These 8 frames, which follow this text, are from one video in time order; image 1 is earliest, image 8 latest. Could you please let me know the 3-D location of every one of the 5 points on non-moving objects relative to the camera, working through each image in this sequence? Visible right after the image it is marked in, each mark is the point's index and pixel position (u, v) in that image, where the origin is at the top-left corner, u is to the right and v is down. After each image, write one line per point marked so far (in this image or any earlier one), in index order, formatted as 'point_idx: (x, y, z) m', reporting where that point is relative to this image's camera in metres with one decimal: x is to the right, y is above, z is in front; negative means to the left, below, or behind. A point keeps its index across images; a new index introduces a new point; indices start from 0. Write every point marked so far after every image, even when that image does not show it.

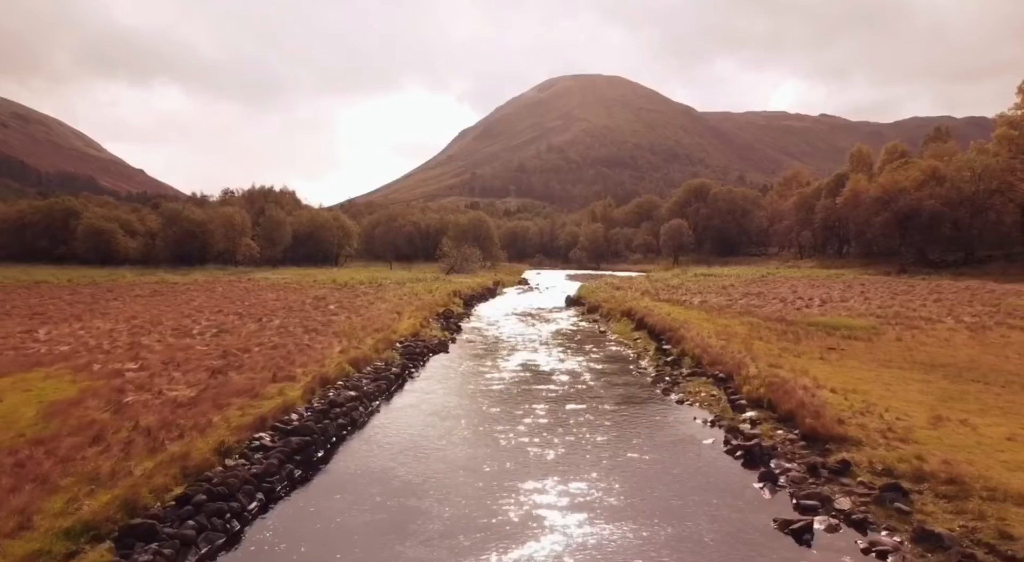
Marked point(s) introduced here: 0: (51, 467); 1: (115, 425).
0: (-9.4, -3.8, +13.5) m
1: (-10.3, -3.7, +17.1) m
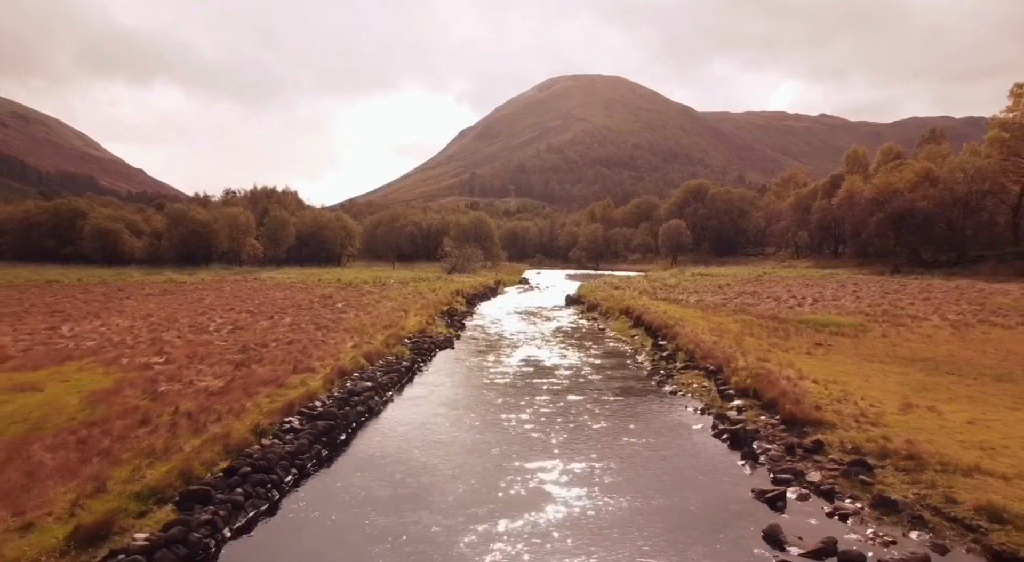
0: (-9.3, -3.8, +15.1) m
1: (-10.1, -3.7, +18.7) m
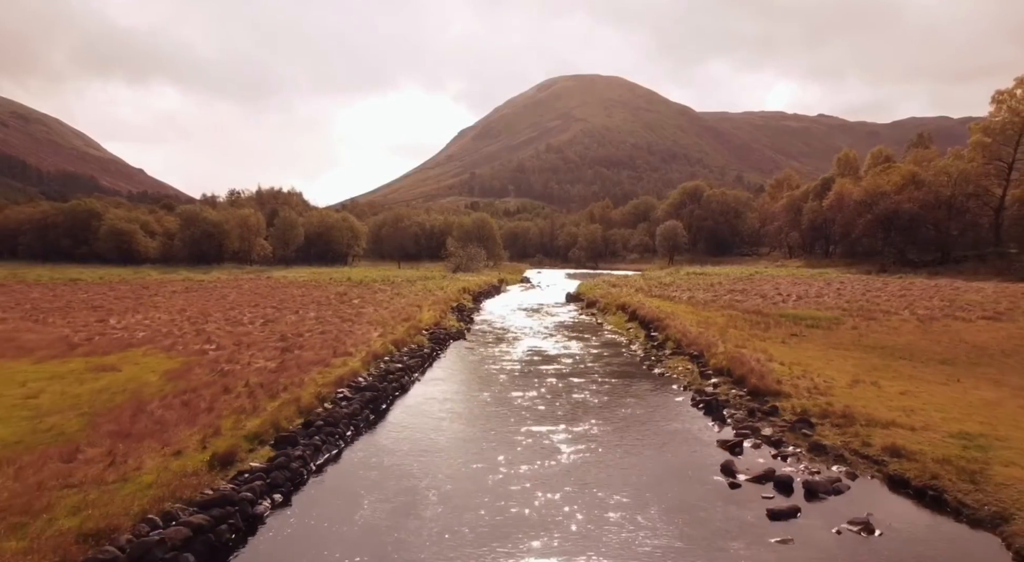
0: (-8.8, -3.6, +18.9) m
1: (-9.7, -3.5, +22.5) m
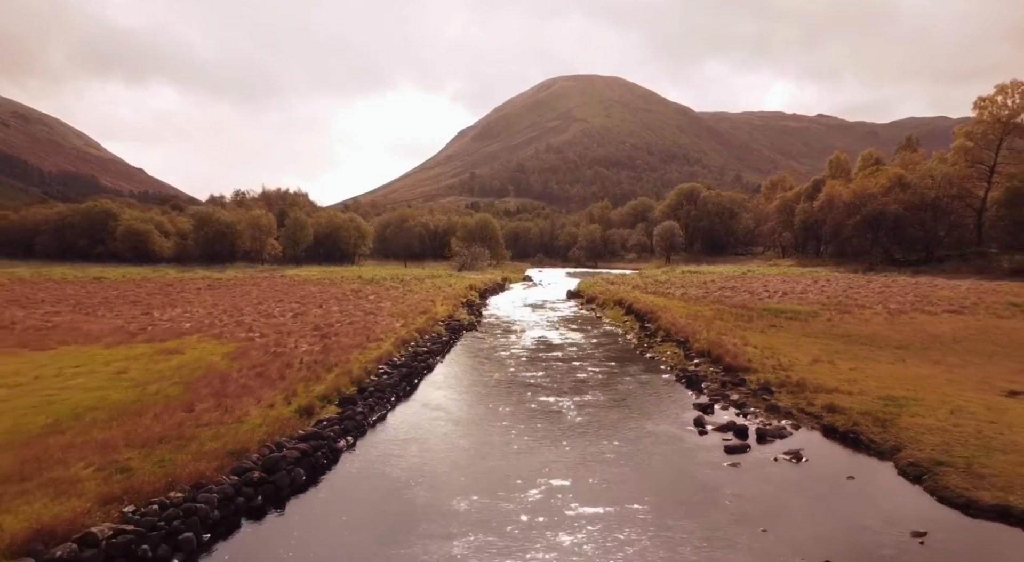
0: (-8.3, -3.4, +23.1) m
1: (-9.2, -3.3, +26.7) m
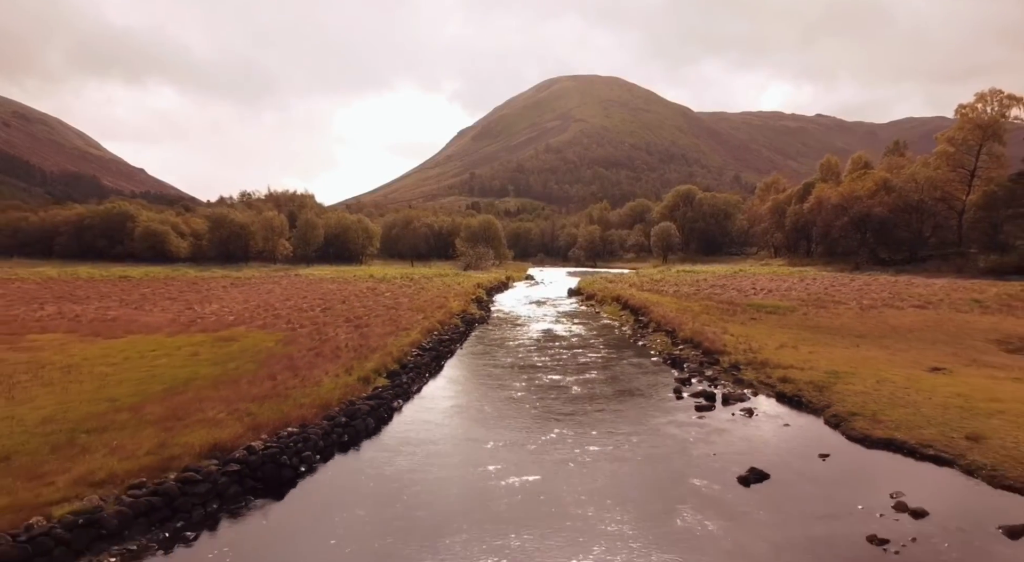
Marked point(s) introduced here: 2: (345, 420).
0: (-7.8, -3.2, +27.9) m
1: (-8.6, -3.1, +31.6) m
2: (-5.0, -4.2, +19.2) m
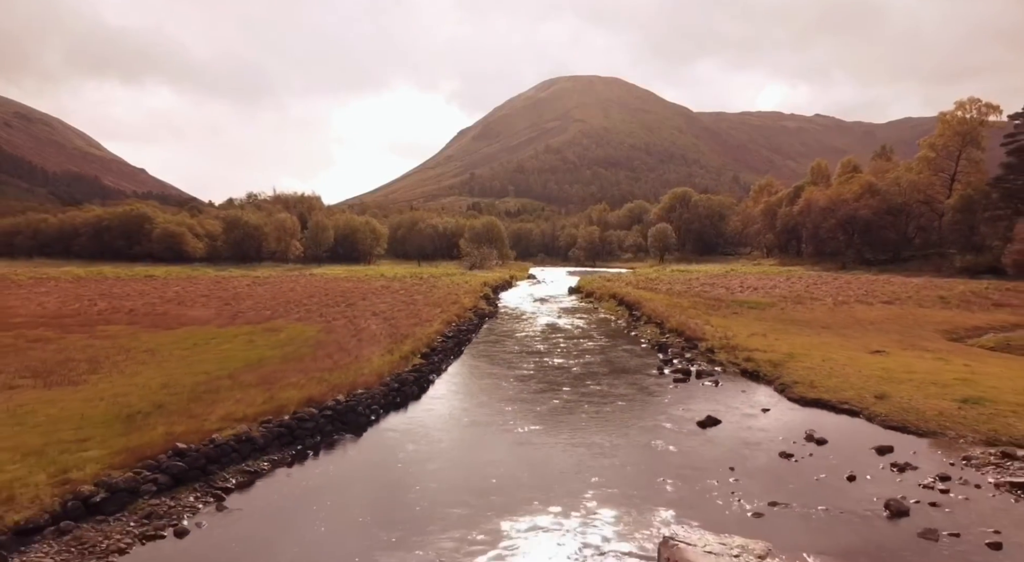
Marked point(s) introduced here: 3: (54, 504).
0: (-7.2, -3.1, +33.3) m
1: (-8.1, -3.0, +36.9) m
2: (-4.4, -4.0, +24.6) m
3: (-9.0, -4.3, +12.7) m
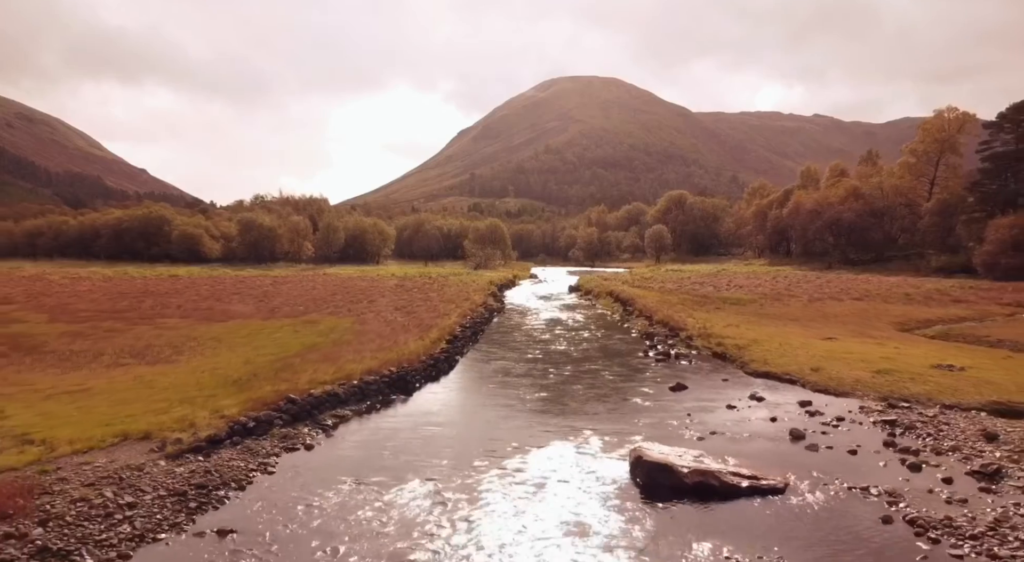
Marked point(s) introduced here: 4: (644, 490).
0: (-6.6, -3.0, +39.3) m
1: (-7.5, -2.9, +42.9) m
2: (-3.8, -3.9, +30.6) m
3: (-8.4, -4.2, +18.8) m
4: (+3.2, -5.1, +15.7) m
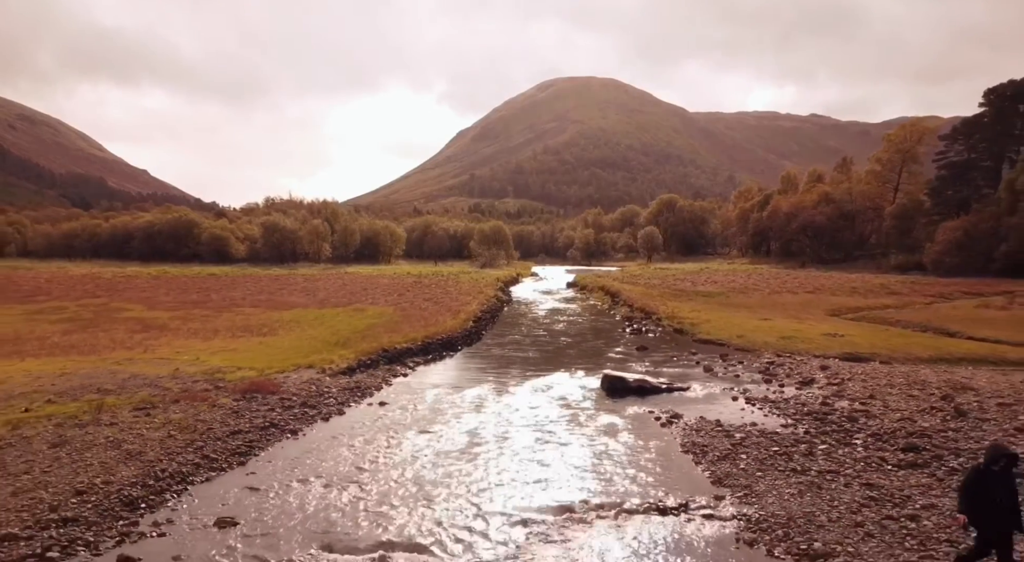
0: (-5.8, -2.6, +50.9) m
1: (-6.7, -2.5, +54.5) m
2: (-3.0, -3.5, +42.2) m
3: (-7.5, -3.9, +30.4) m
4: (+4.1, -4.7, +27.3) m
